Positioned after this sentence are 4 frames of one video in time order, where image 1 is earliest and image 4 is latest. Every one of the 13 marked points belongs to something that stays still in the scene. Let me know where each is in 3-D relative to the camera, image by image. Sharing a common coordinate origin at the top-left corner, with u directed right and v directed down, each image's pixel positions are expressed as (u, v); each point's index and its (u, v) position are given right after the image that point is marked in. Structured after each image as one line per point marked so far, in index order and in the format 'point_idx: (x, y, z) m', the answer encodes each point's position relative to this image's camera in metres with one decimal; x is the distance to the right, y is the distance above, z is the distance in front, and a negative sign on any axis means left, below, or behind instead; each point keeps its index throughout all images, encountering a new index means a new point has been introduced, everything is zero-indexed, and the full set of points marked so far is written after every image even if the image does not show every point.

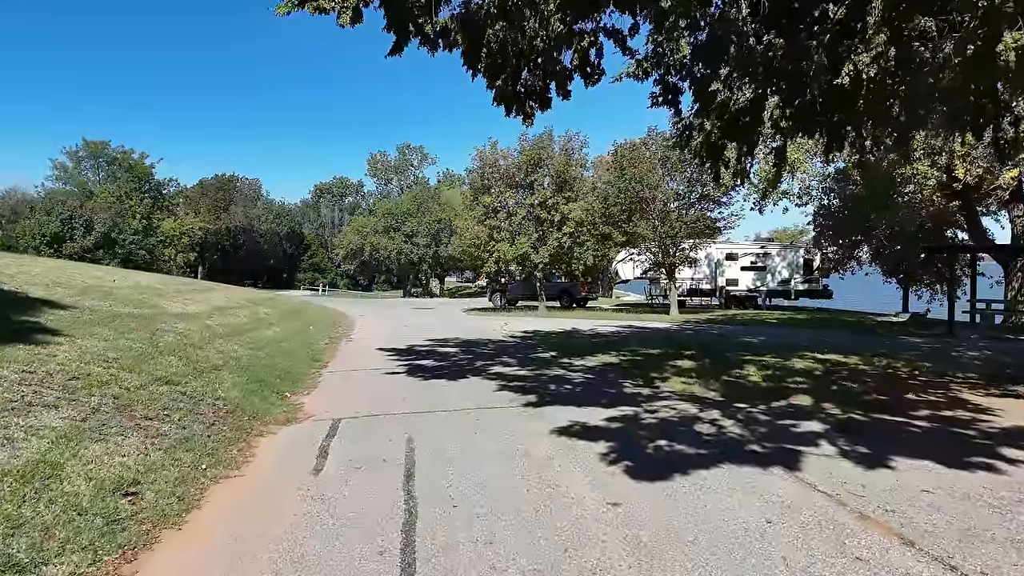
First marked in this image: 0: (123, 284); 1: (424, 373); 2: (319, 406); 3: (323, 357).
0: (-7.1, +0.1, +13.2) m
1: (-1.1, -1.1, +9.4) m
2: (-1.9, -1.2, +7.2) m
3: (-2.8, -1.0, +10.8) m
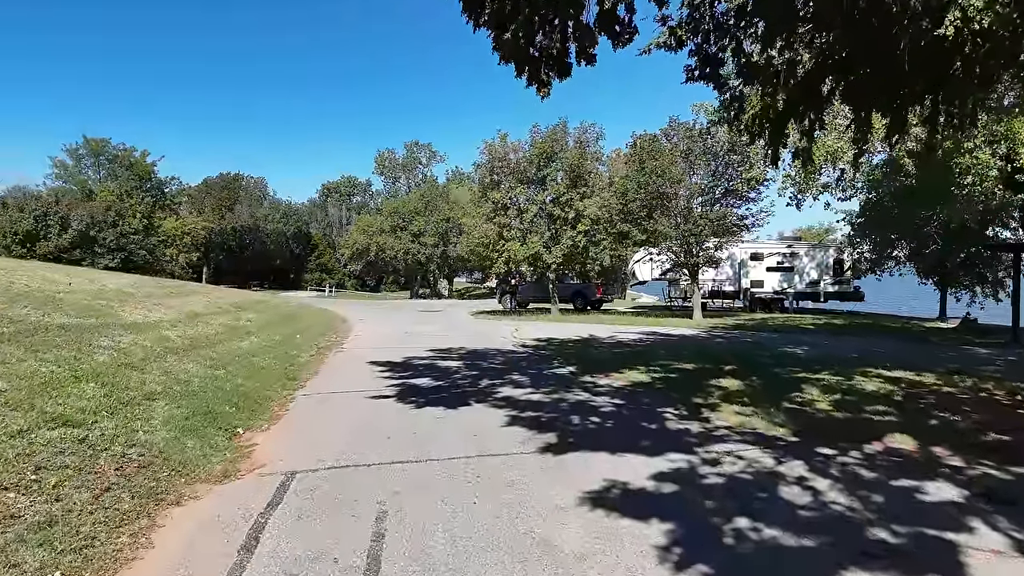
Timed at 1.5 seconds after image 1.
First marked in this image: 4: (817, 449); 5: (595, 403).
0: (-6.9, 0.0, +11.6) m
1: (-1.0, -1.2, +7.8) m
2: (-1.8, -1.2, +5.5) m
3: (-2.7, -1.1, +9.2) m
4: (+2.3, -1.2, +5.5) m
5: (+0.8, -1.2, +7.4) m
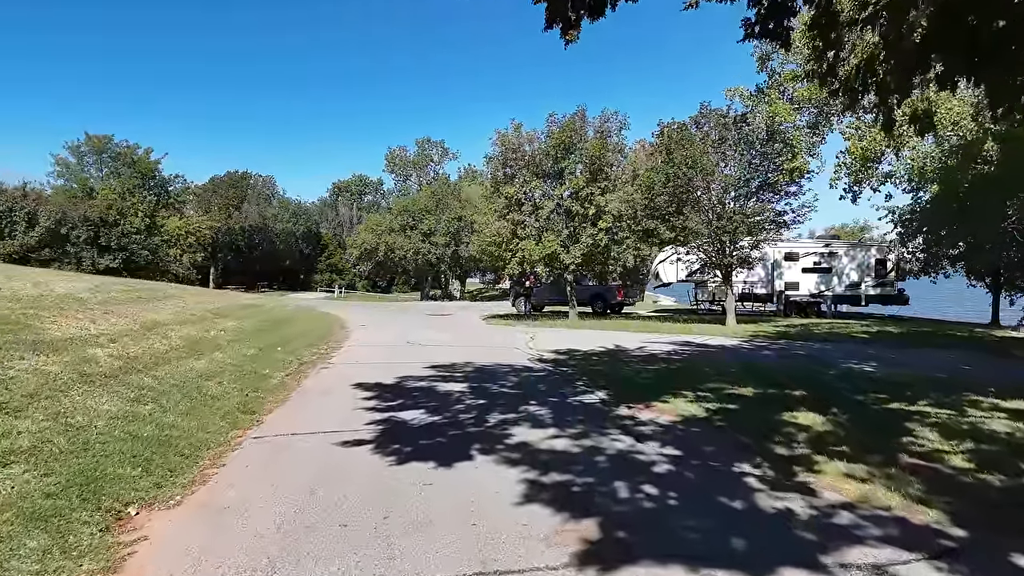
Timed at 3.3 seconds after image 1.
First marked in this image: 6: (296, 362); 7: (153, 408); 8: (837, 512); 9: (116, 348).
0: (-6.7, -0.1, +9.8) m
1: (-0.9, -1.2, +5.8) m
2: (-1.7, -1.3, +3.6) m
3: (-2.5, -1.2, +7.3) m
4: (+2.4, -1.3, +3.5) m
5: (+1.0, -1.2, +5.4) m
6: (-3.1, -1.1, +10.6) m
7: (-3.0, -1.0, +6.2) m
8: (+1.8, -1.3, +4.2) m
9: (-4.3, -0.7, +8.0) m
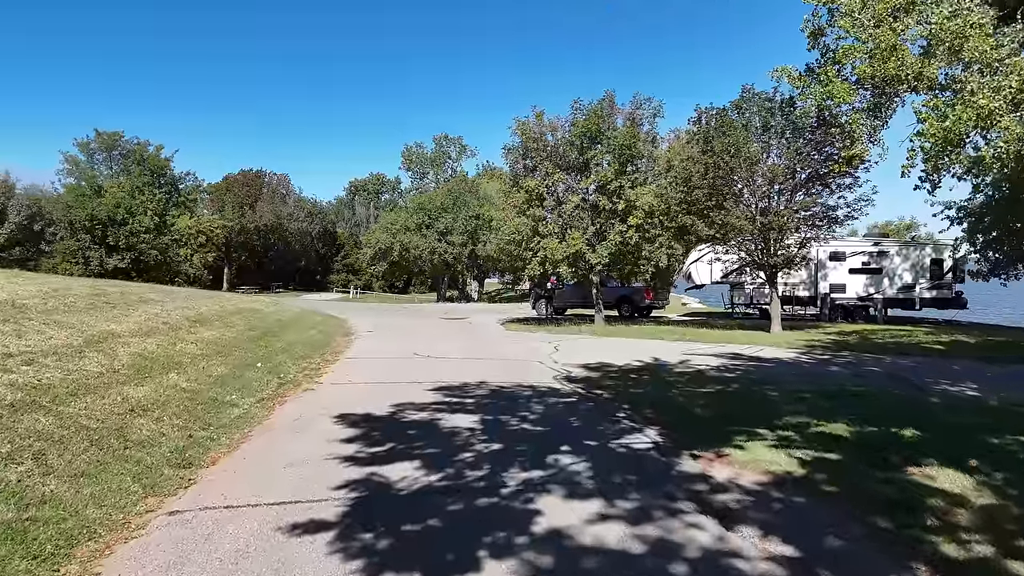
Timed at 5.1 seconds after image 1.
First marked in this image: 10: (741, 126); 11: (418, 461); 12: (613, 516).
0: (-6.4, -0.1, +8.1) m
1: (-0.7, -1.3, +4.0) m
2: (-1.6, -1.4, +1.8) m
3: (-2.3, -1.3, +5.4) m
4: (+2.5, -1.4, +1.5) m
5: (+1.1, -1.3, +3.5) m
6: (-2.9, -1.1, +8.8) m
7: (-2.9, -1.1, +4.4) m
8: (+1.9, -1.3, +2.2) m
9: (-4.1, -0.7, +6.2) m
10: (+5.7, +4.1, +18.2) m
11: (-0.7, -1.3, +5.4) m
12: (+0.6, -1.3, +4.2) m
